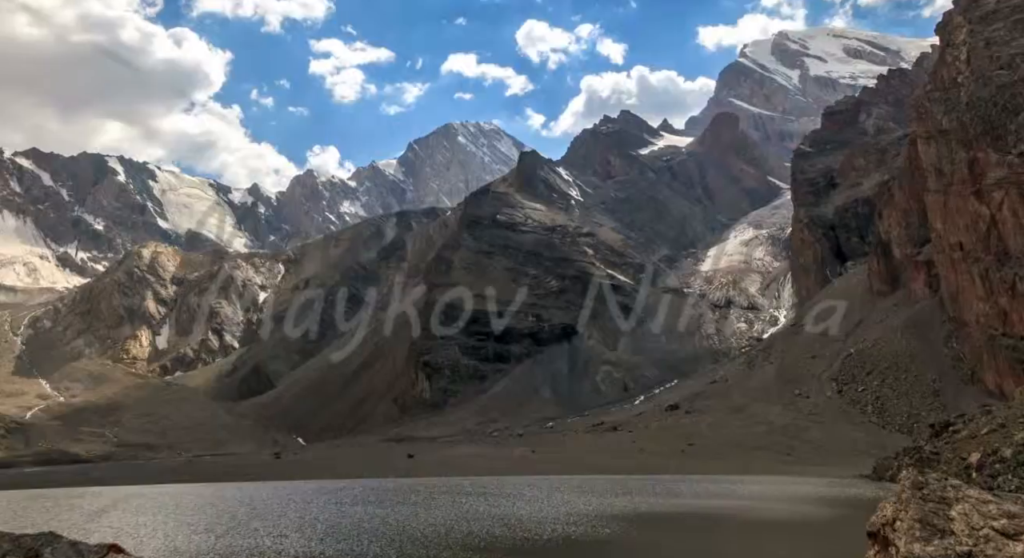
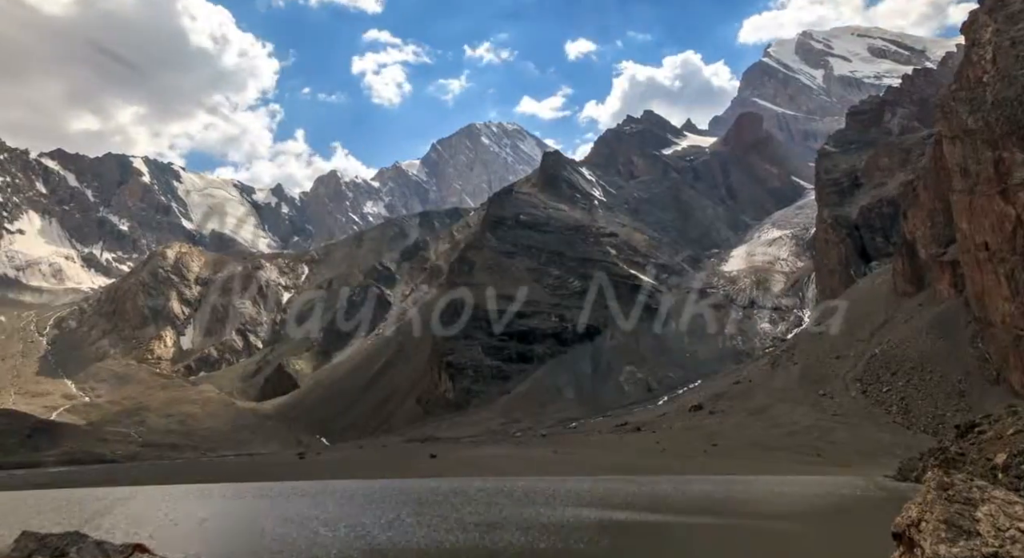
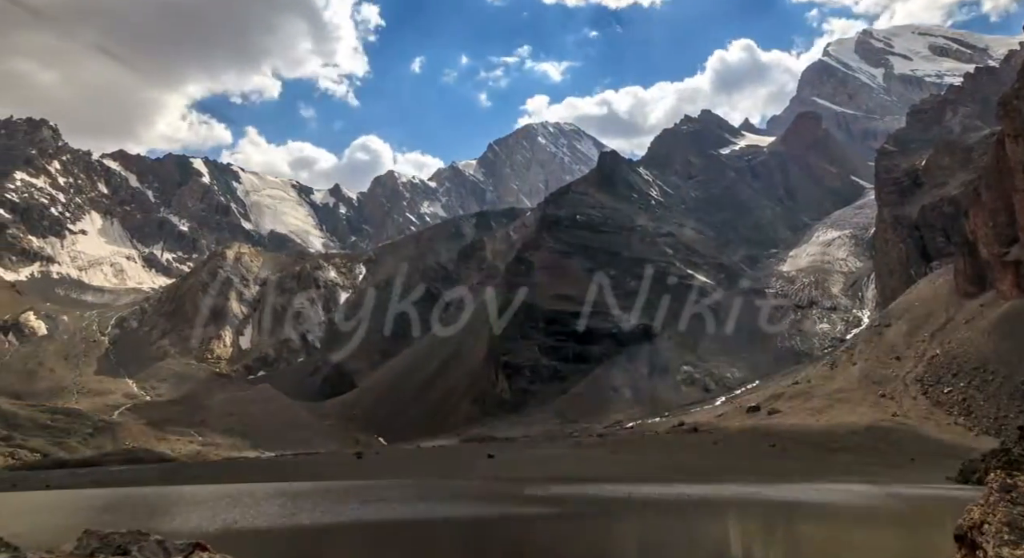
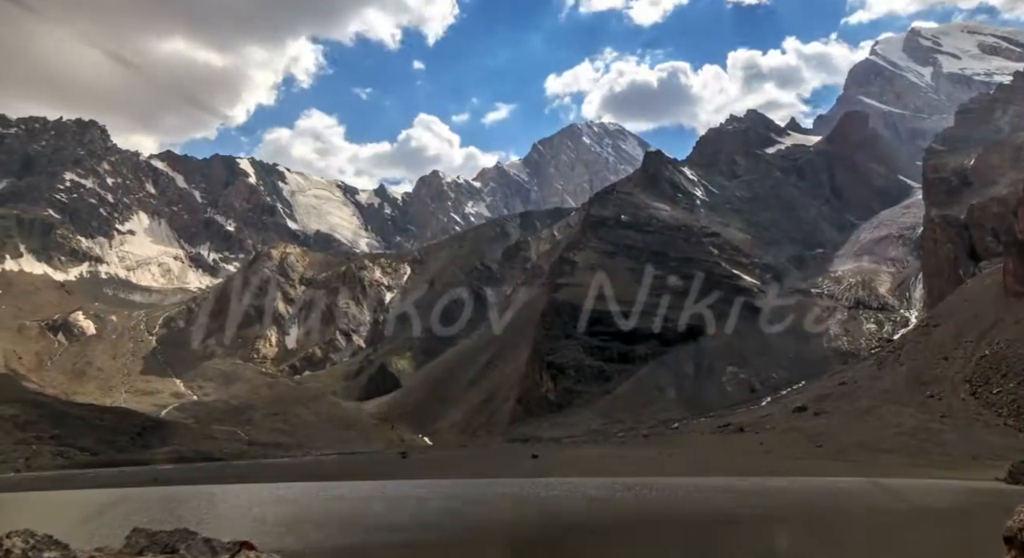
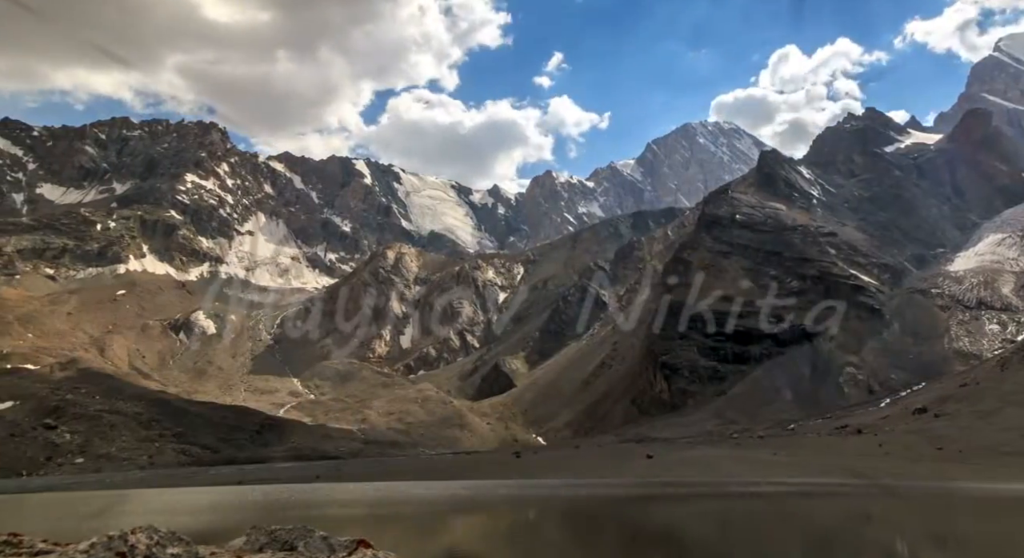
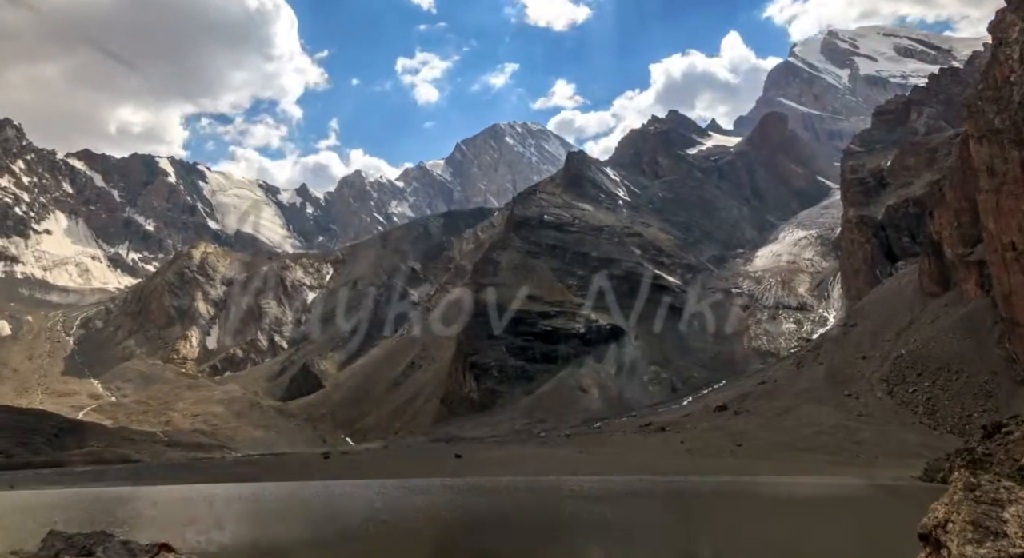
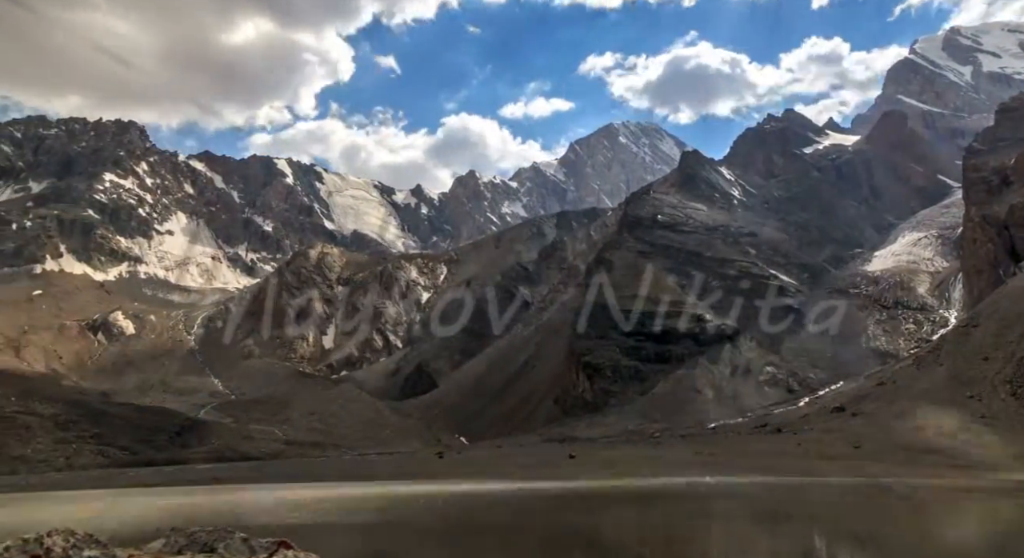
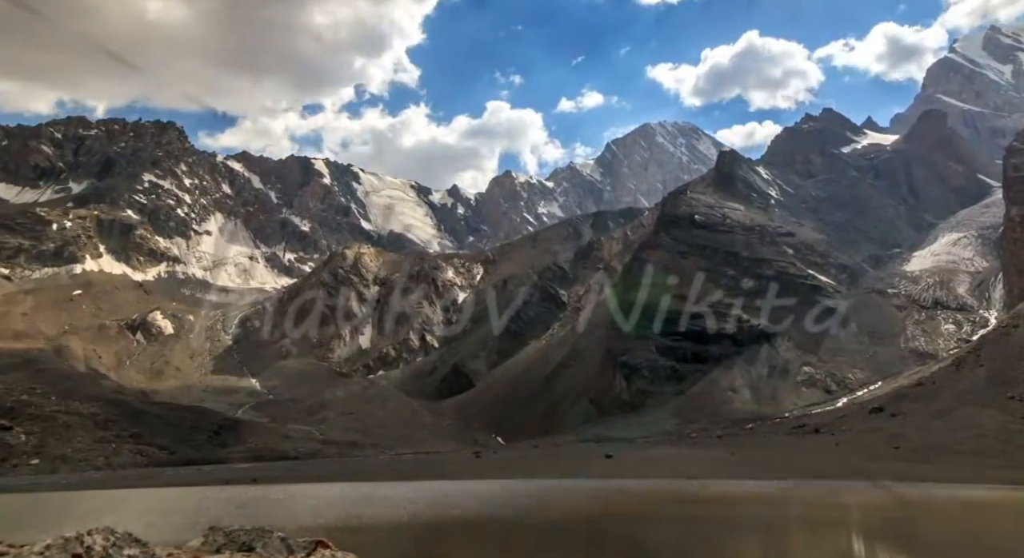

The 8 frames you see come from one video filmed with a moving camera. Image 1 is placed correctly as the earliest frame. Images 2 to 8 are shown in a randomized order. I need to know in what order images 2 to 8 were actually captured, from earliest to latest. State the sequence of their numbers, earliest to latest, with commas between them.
2, 6, 3, 4, 7, 8, 5
